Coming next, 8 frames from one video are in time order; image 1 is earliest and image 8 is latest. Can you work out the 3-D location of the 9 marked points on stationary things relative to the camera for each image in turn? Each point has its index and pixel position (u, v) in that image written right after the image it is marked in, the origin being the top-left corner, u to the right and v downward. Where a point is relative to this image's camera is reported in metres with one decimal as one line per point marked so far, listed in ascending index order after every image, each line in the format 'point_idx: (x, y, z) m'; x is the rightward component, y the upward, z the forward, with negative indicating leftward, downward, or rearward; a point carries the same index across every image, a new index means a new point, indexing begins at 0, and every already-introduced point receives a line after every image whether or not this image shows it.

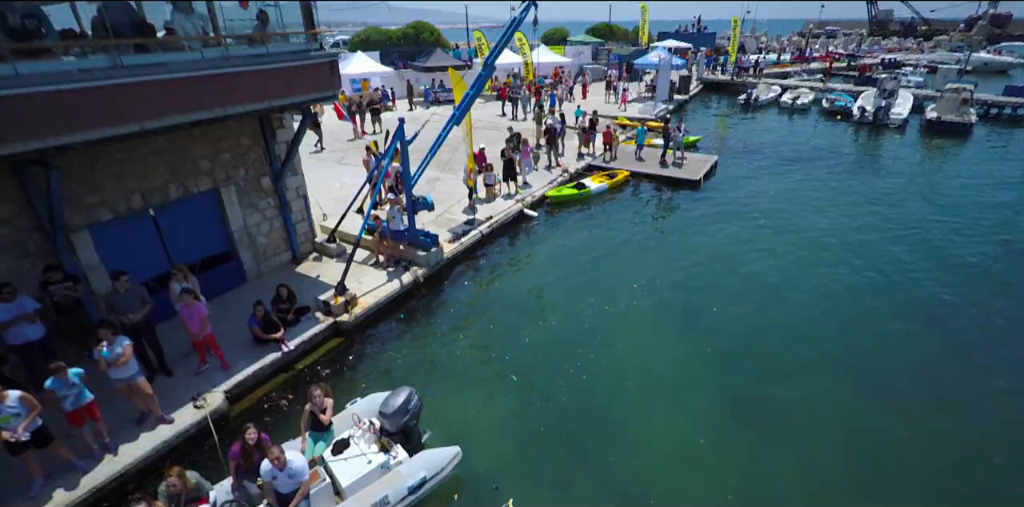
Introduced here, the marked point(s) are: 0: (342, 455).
0: (-1.7, -2.0, +5.1) m
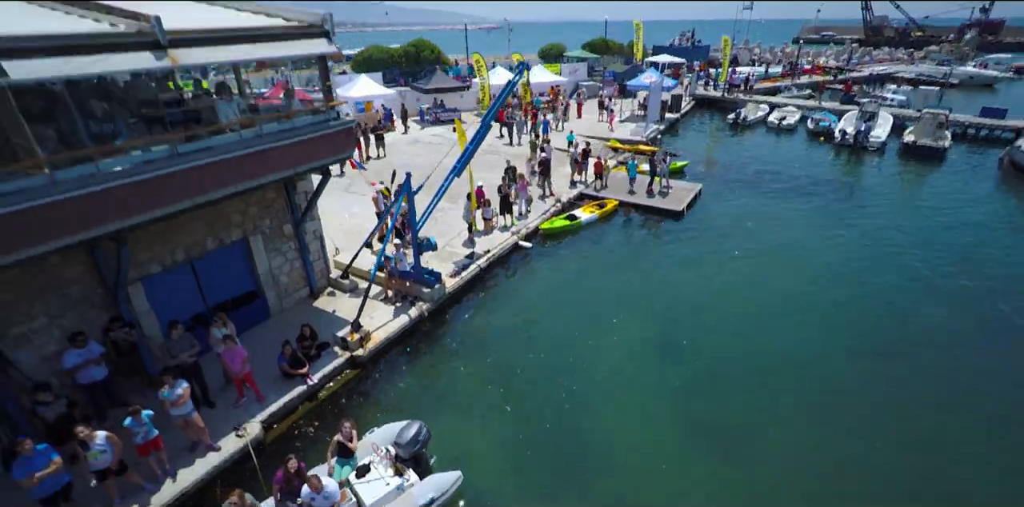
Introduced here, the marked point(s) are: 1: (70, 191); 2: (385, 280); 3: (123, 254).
0: (-1.8, -2.7, +6.1) m
1: (-4.7, +0.8, +5.8) m
2: (-2.5, -0.5, +10.1) m
3: (-4.8, +0.1, +6.8) m
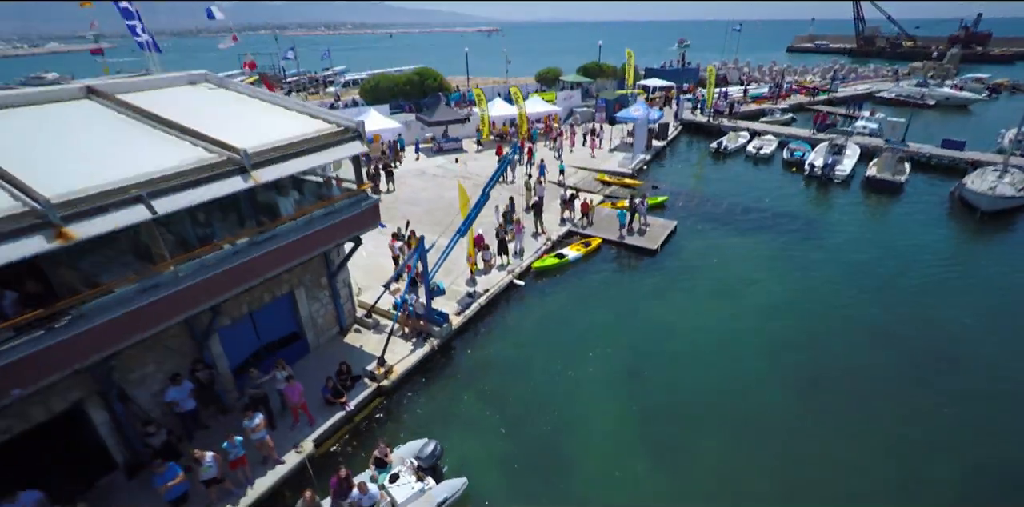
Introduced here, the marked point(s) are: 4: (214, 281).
0: (-1.9, -3.7, +8.2) m
1: (-4.9, -0.3, +8.0) m
2: (-2.6, -1.6, +12.2) m
3: (-4.9, -1.0, +8.9) m
4: (-4.6, -0.3, +8.3) m
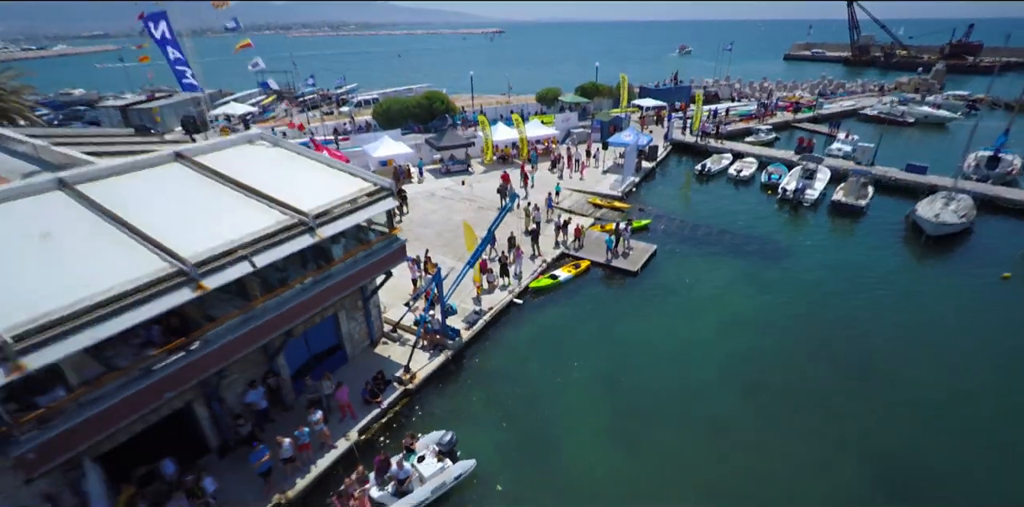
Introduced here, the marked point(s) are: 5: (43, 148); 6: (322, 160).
0: (-2.0, -4.5, +10.9) m
1: (-4.9, -1.1, +10.6) m
2: (-2.6, -2.4, +14.9) m
3: (-5.0, -1.8, +11.6) m
4: (-4.7, -1.1, +11.0) m
5: (-13.0, +3.0, +14.1) m
6: (-5.2, +2.6, +14.1) m
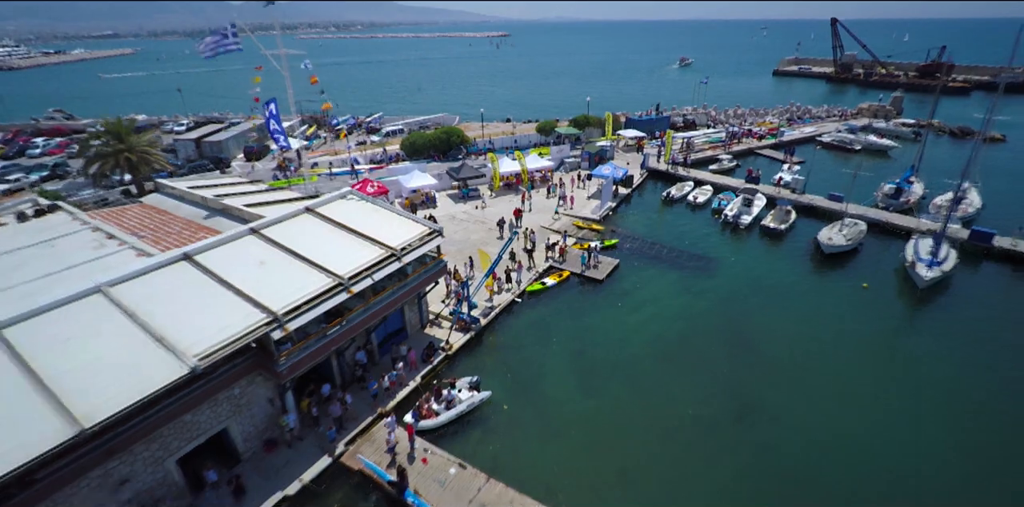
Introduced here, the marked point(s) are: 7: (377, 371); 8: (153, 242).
0: (-2.0, -5.2, +18.8) m
1: (-4.9, -1.8, +18.6) m
2: (-2.6, -3.0, +22.8) m
3: (-4.9, -2.5, +19.5) m
4: (-4.7, -1.8, +18.9) m
5: (-12.9, +2.3, +22.1) m
6: (-5.1, +1.9, +22.0) m
7: (-5.2, -4.6, +19.6) m
8: (-13.3, +0.5, +18.8) m
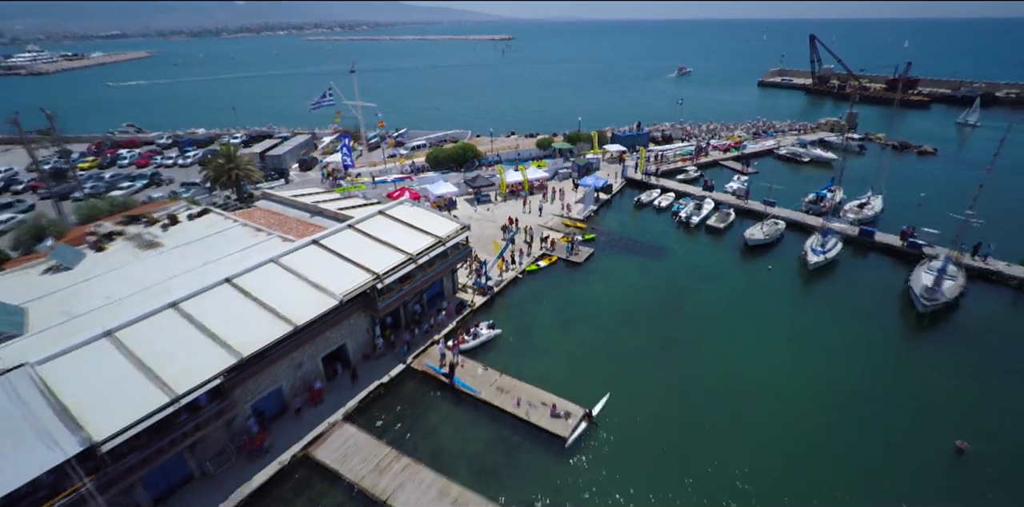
0: (-1.8, -4.5, +29.1) m
1: (-4.7, -1.0, +28.9) m
2: (-2.3, -2.3, +33.1) m
3: (-4.7, -1.8, +29.8) m
4: (-4.4, -1.0, +29.2) m
5: (-12.6, +3.1, +32.5) m
6: (-4.9, +2.6, +32.3) m
7: (-5.0, -3.9, +30.0) m
8: (-13.1, +1.2, +29.2) m
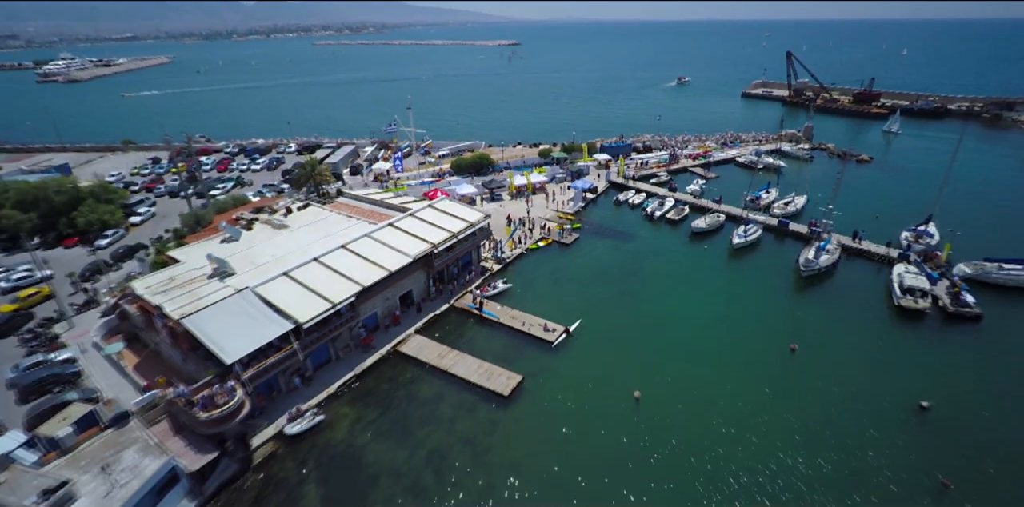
0: (-1.1, -2.8, +43.2) m
1: (-4.0, +0.7, +42.9) m
2: (-1.7, -0.6, +47.1) m
3: (-4.1, 0.0, +43.9) m
4: (-3.8, +0.7, +43.3) m
5: (-11.9, +4.9, +46.6) m
6: (-4.2, +4.3, +46.4) m
7: (-4.3, -2.2, +44.0) m
8: (-12.4, +3.0, +43.3) m
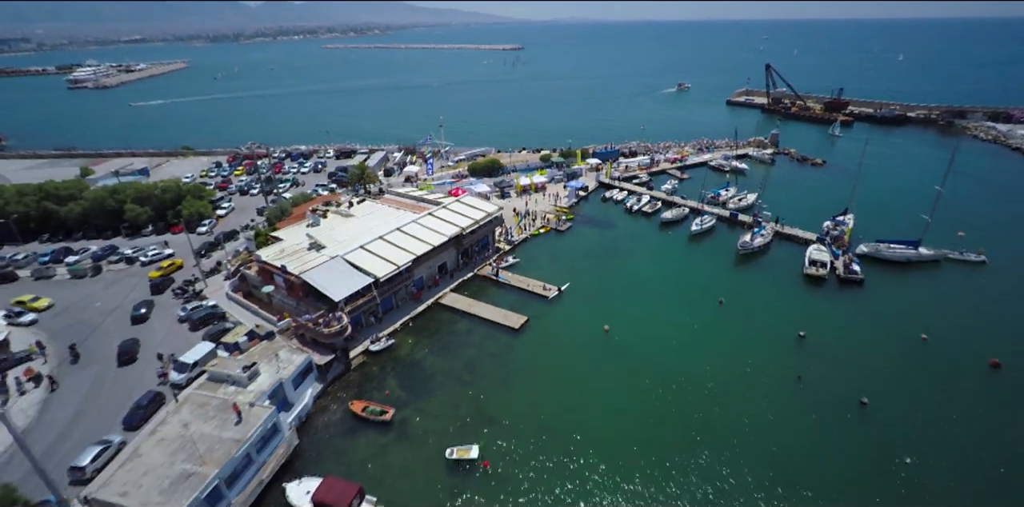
0: (-0.3, -0.8, +57.4) m
1: (-3.1, +2.7, +57.2) m
2: (-0.8, +1.4, +61.4) m
3: (-3.2, +2.0, +58.1) m
4: (-2.9, +2.7, +57.5) m
5: (-11.1, +6.8, +60.9) m
6: (-3.3, +6.3, +60.6) m
7: (-3.5, -0.2, +58.3) m
8: (-11.5, +5.0, +57.6) m
